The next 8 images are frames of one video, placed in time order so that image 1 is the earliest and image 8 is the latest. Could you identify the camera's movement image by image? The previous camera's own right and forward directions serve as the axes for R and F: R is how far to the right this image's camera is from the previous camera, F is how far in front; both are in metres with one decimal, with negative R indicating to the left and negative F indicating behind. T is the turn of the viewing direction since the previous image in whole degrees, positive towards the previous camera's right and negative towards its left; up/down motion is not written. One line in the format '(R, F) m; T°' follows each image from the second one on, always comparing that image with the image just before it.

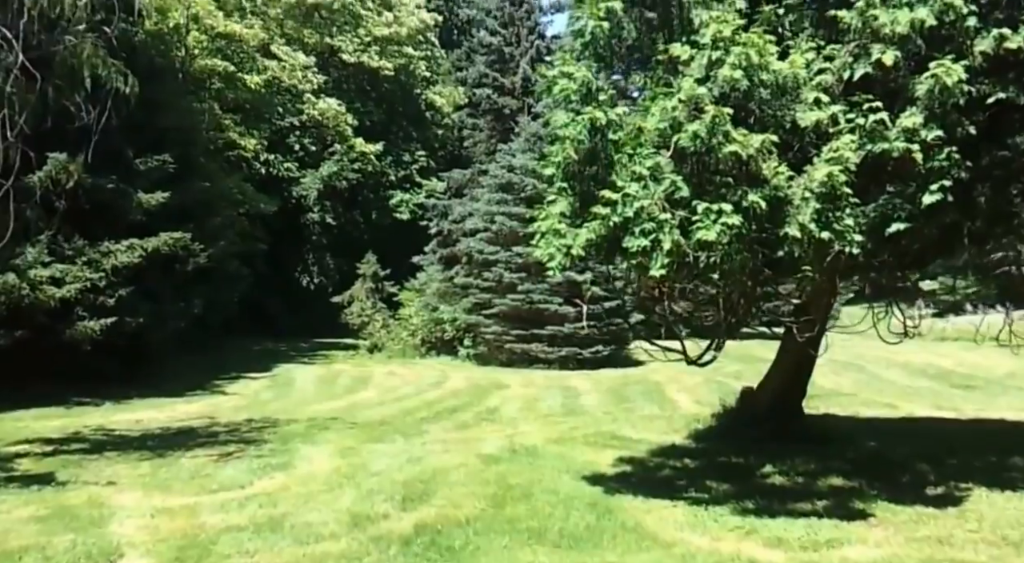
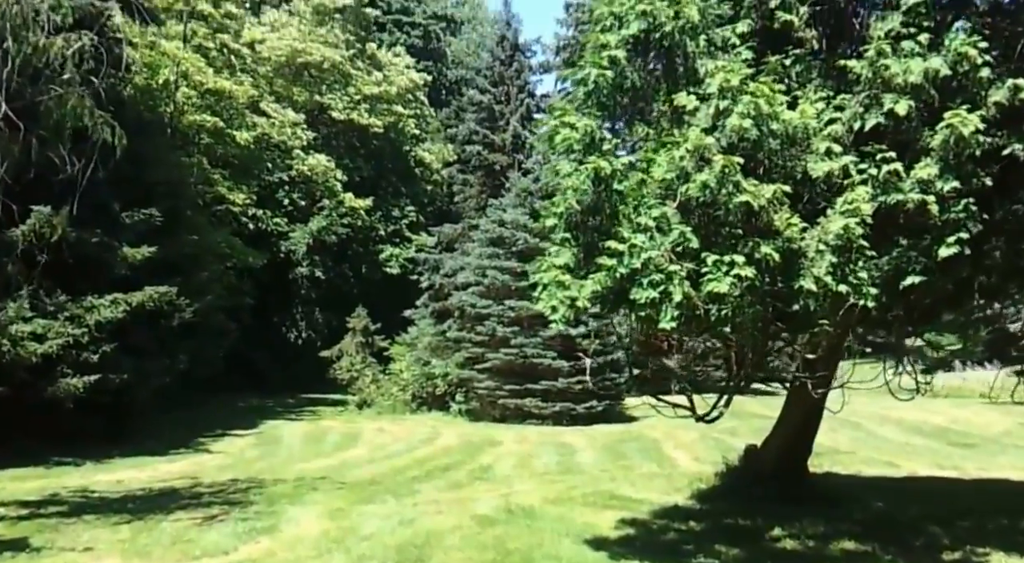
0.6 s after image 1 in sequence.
(-0.1, +0.3) m; +1°
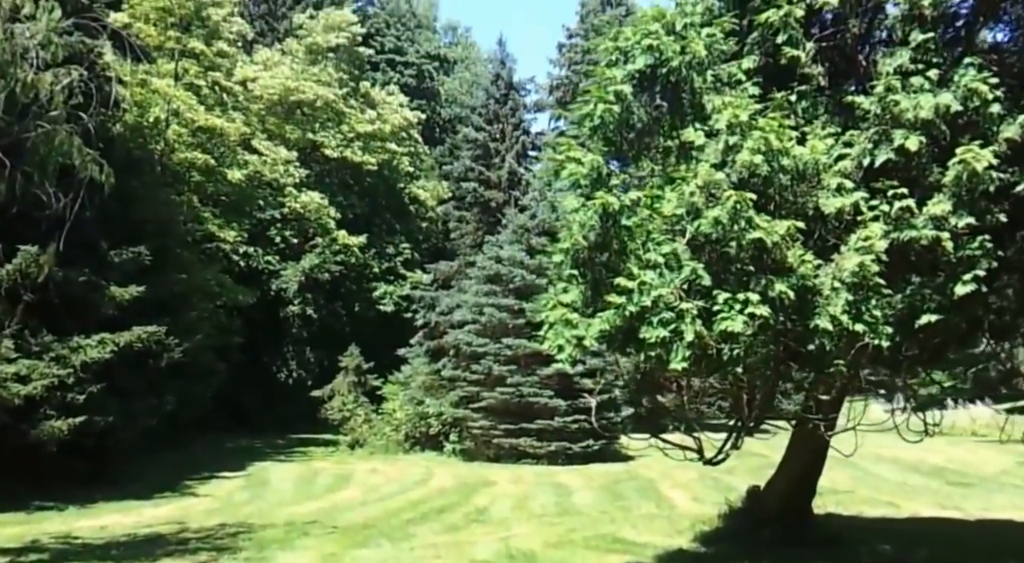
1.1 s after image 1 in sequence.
(-0.1, +0.2) m; +1°
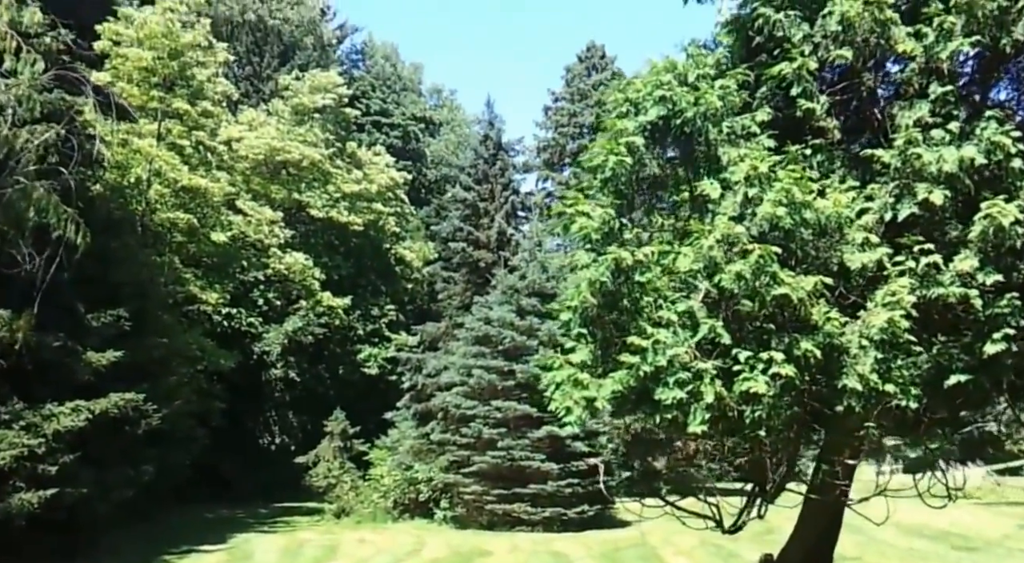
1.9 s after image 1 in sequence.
(-0.2, +0.4) m; +1°
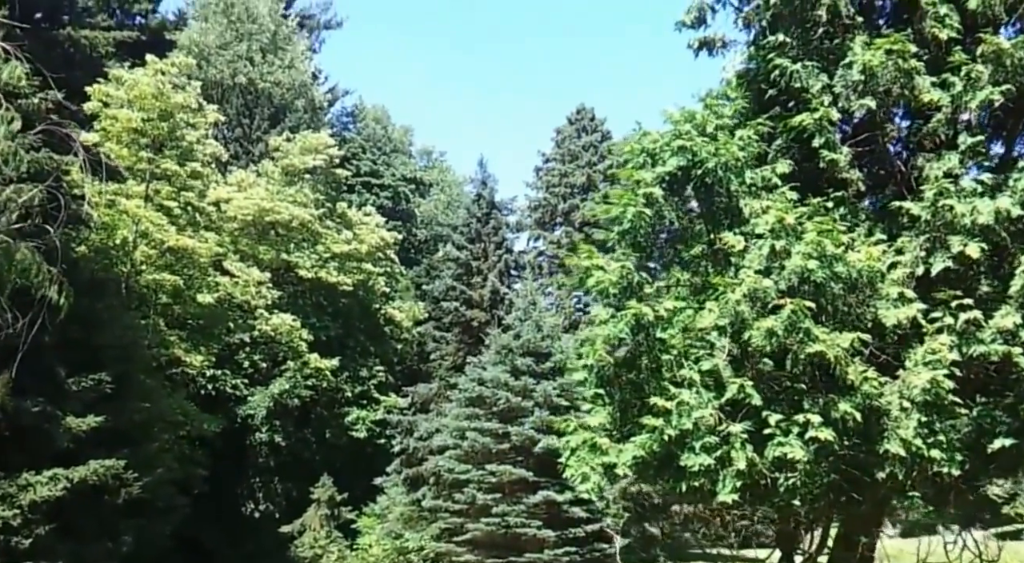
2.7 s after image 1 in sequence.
(-0.2, +0.4) m; +1°
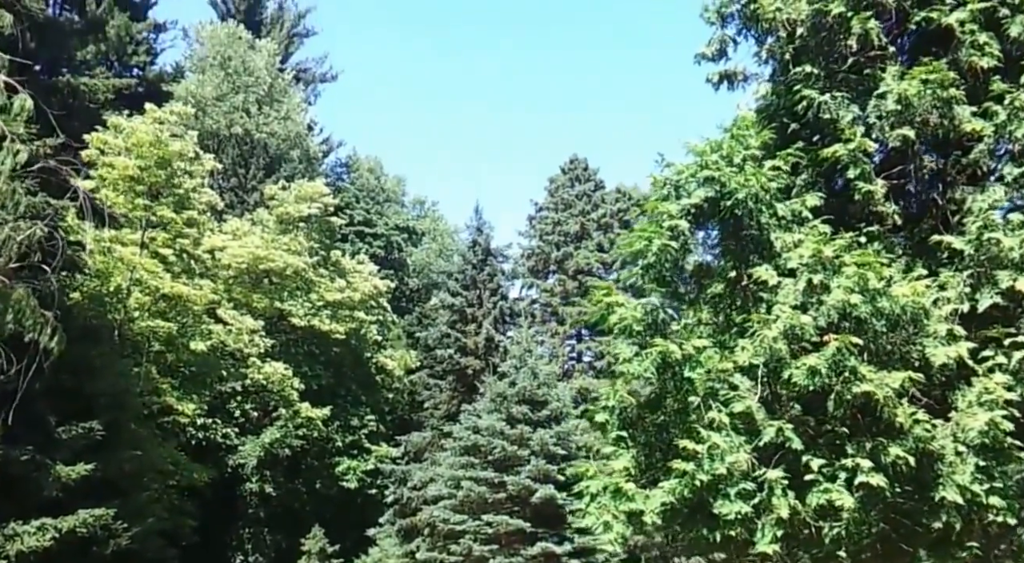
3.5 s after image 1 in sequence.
(-0.2, +0.5) m; 0°
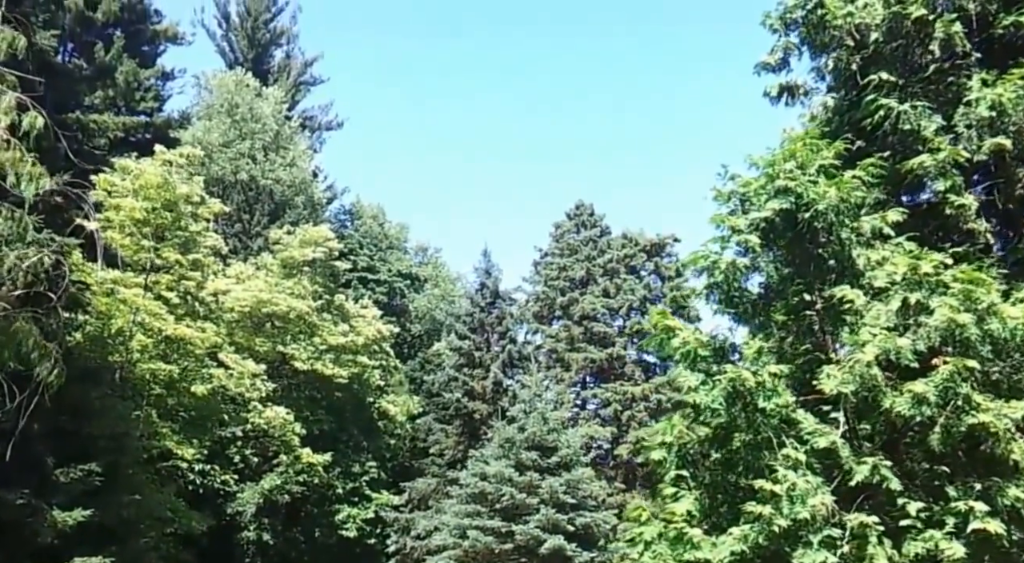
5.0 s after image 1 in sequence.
(-0.3, +0.8) m; 0°
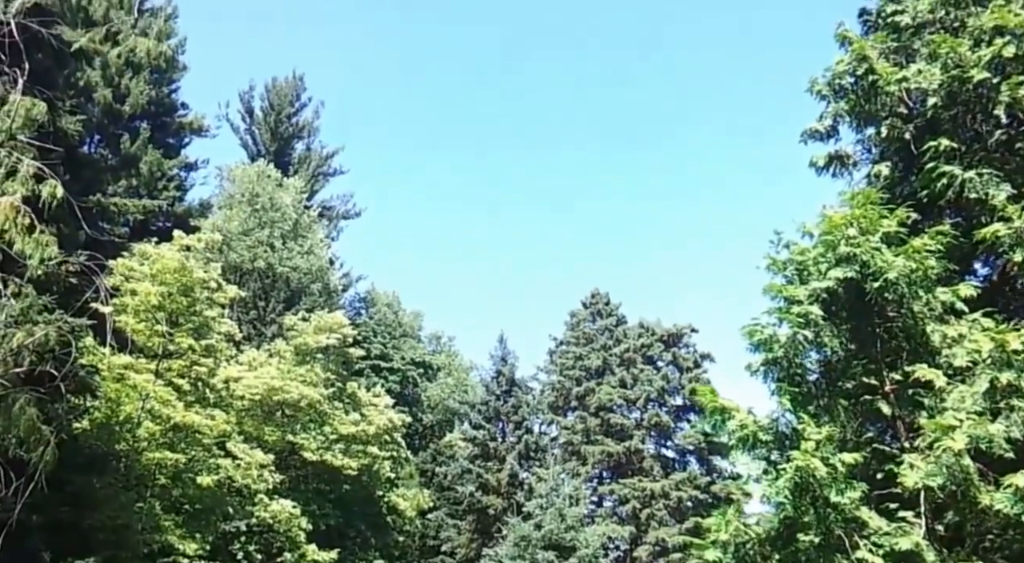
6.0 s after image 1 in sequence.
(-0.1, +0.7) m; -1°
